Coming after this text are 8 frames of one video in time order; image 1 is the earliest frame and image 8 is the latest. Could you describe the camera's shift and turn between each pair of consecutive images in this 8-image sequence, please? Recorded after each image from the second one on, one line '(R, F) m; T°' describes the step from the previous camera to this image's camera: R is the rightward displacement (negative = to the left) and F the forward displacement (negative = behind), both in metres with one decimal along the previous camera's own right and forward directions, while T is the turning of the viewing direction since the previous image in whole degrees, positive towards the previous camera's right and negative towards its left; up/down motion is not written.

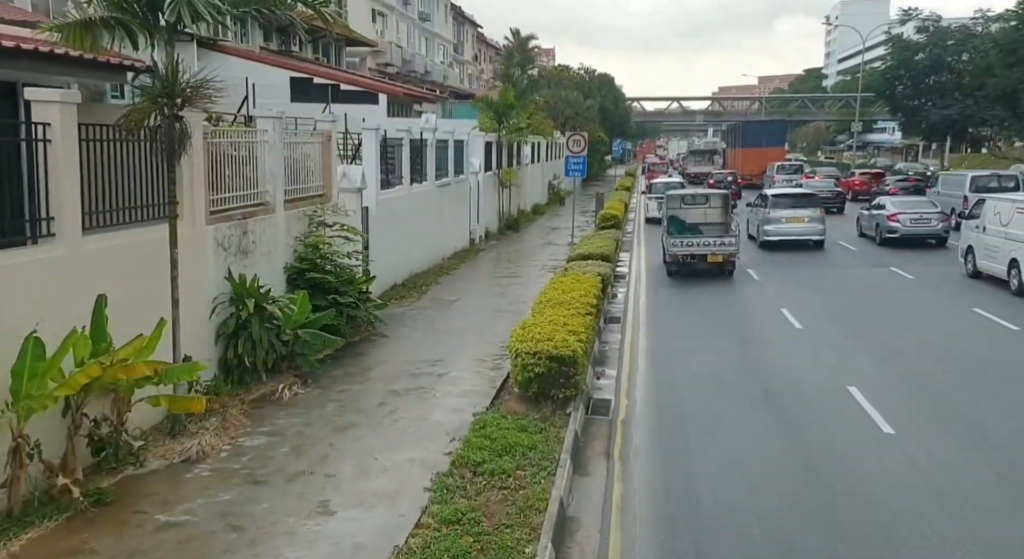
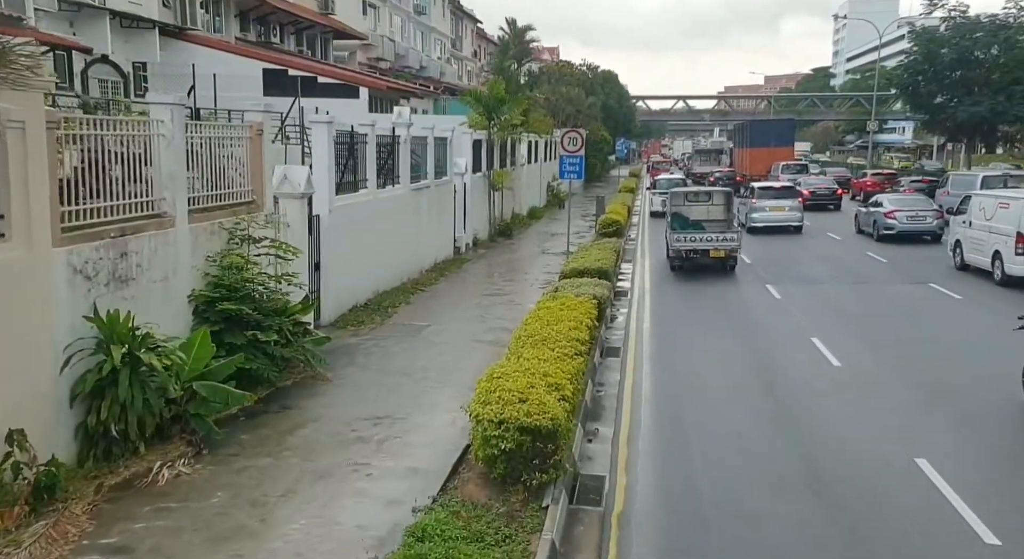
(+0.4, +2.5) m; 0°
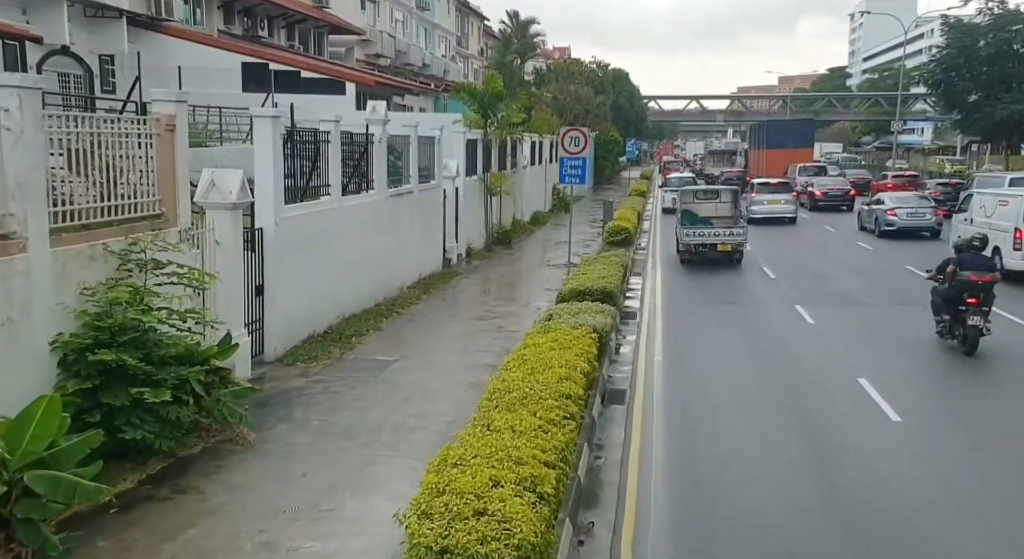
(+0.3, +2.3) m; -1°
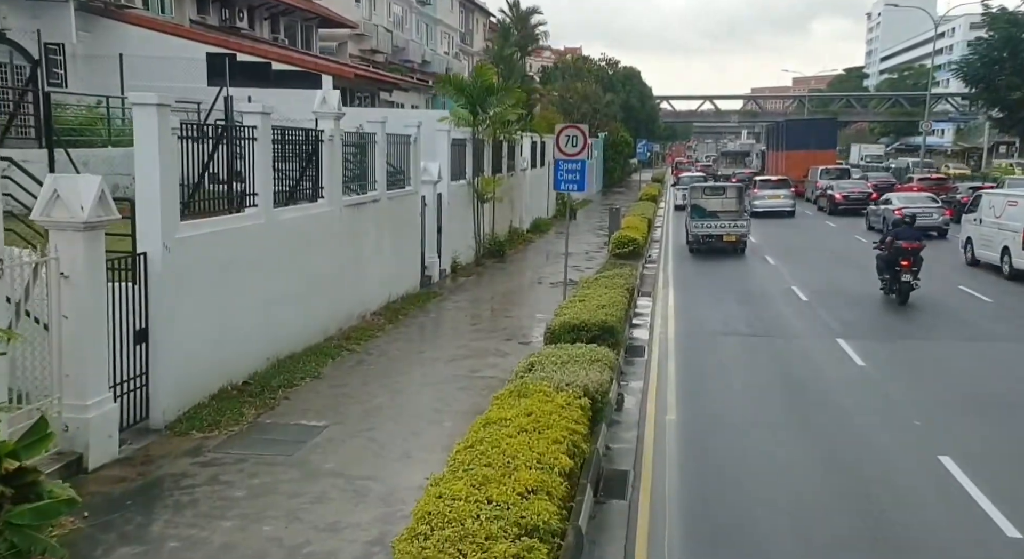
(+0.4, +2.7) m; -1°
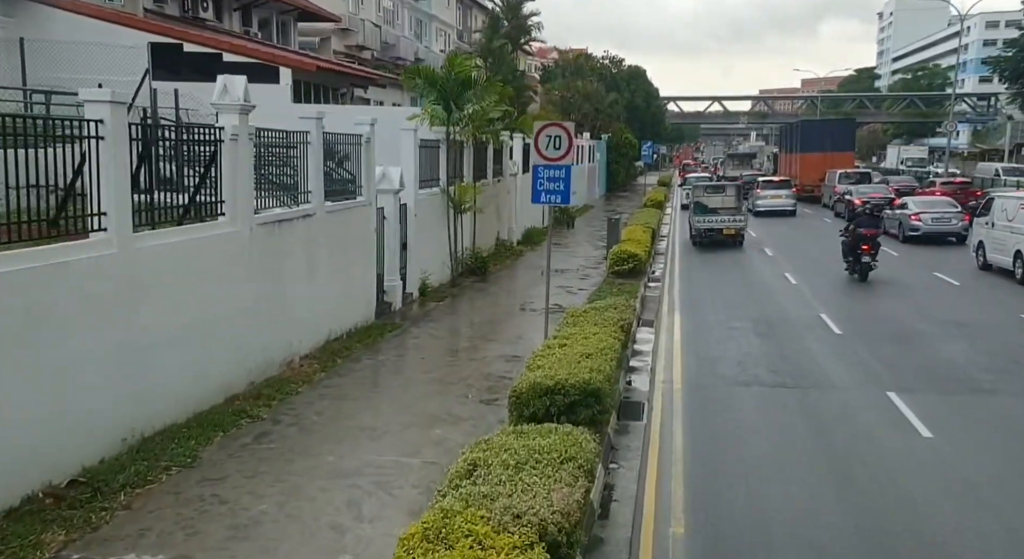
(+0.5, +2.9) m; 0°
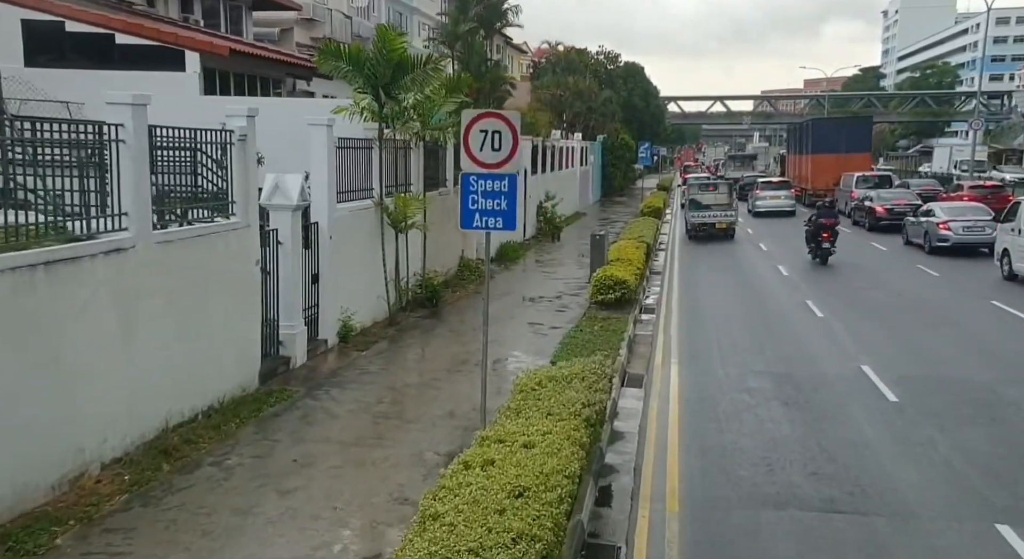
(+0.8, +3.9) m; 0°
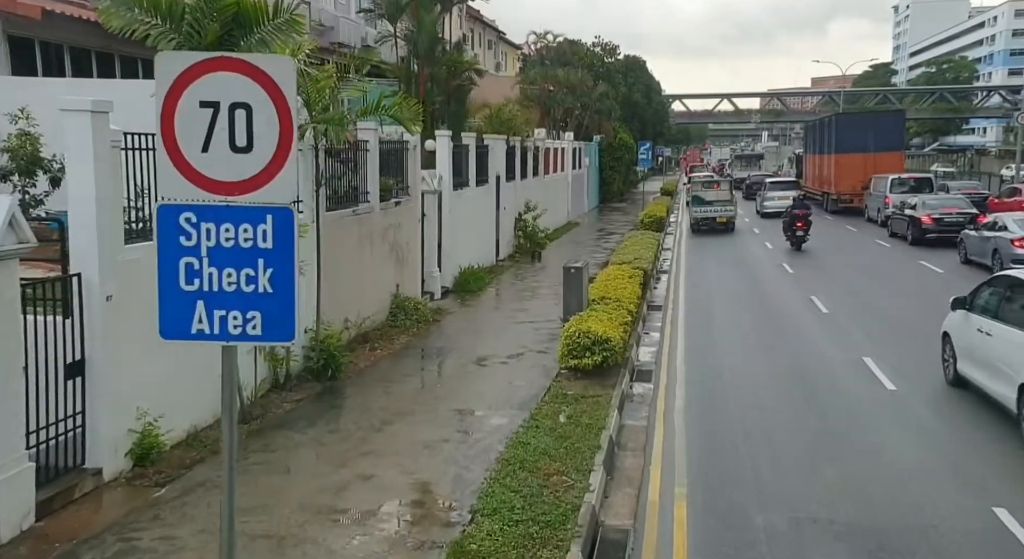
(+0.9, +5.0) m; 0°
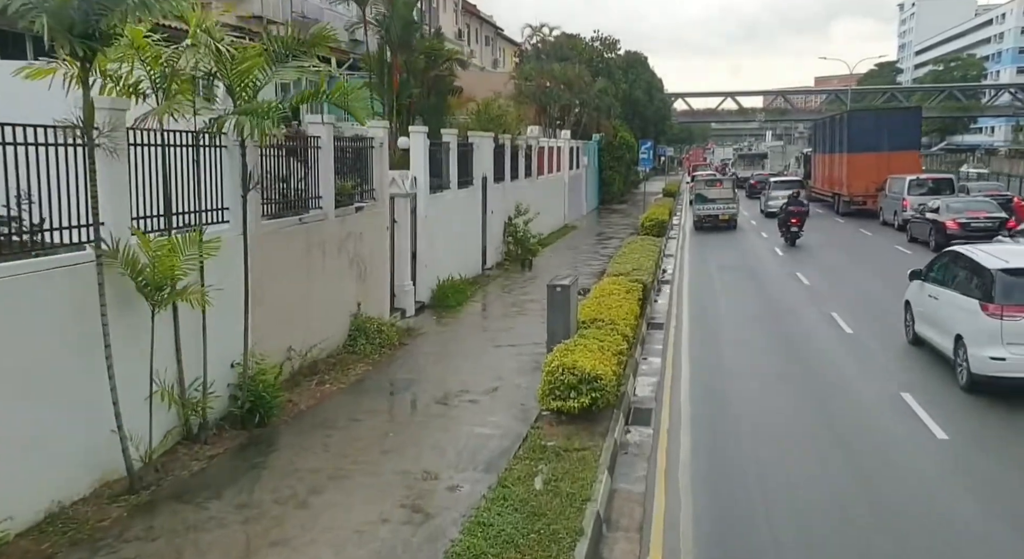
(+0.3, +2.0) m; 0°
